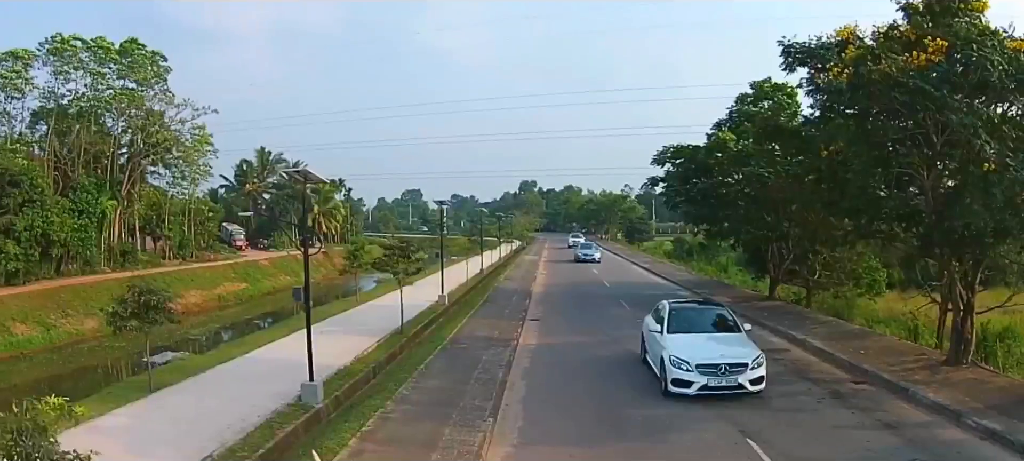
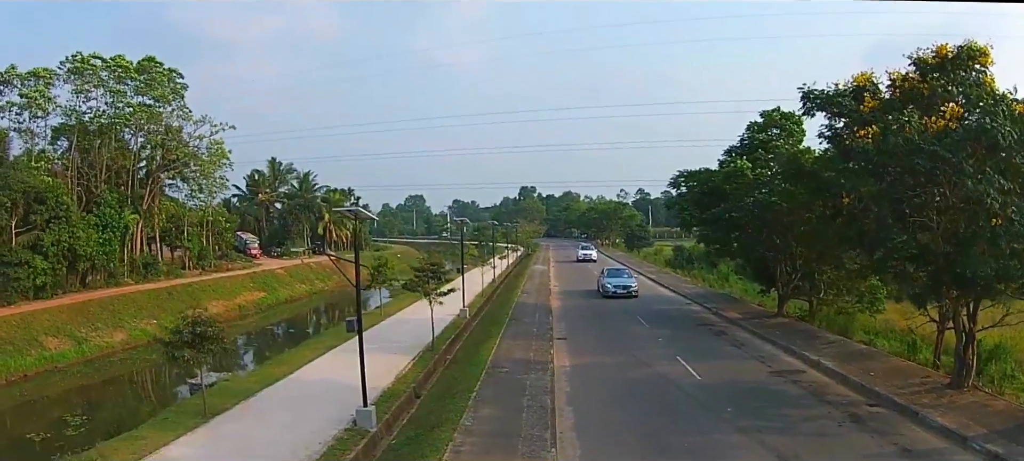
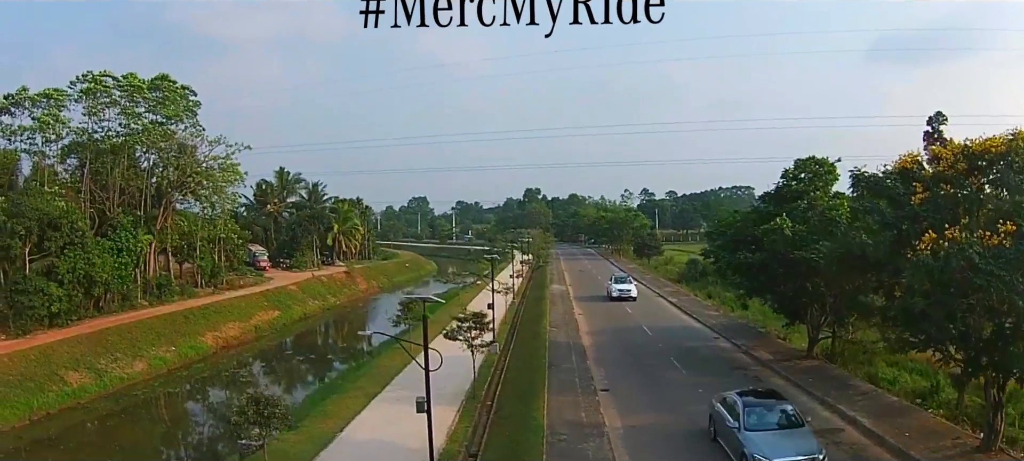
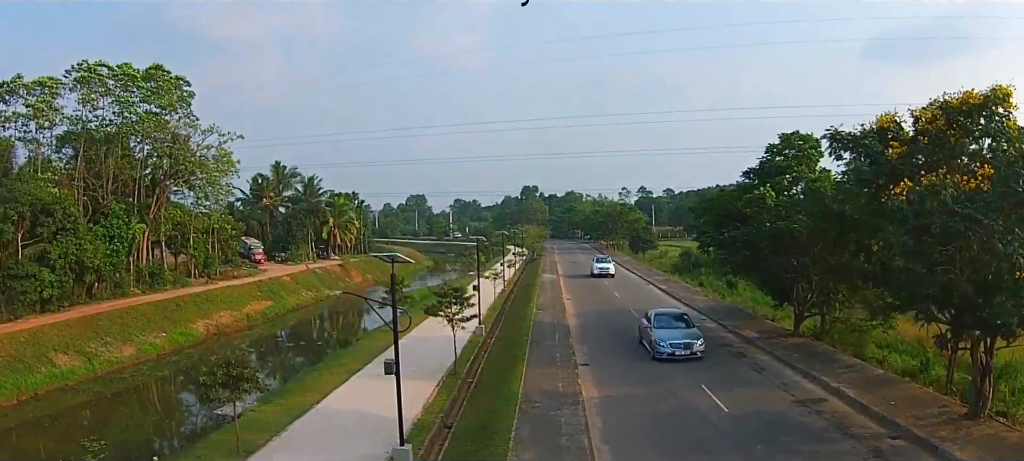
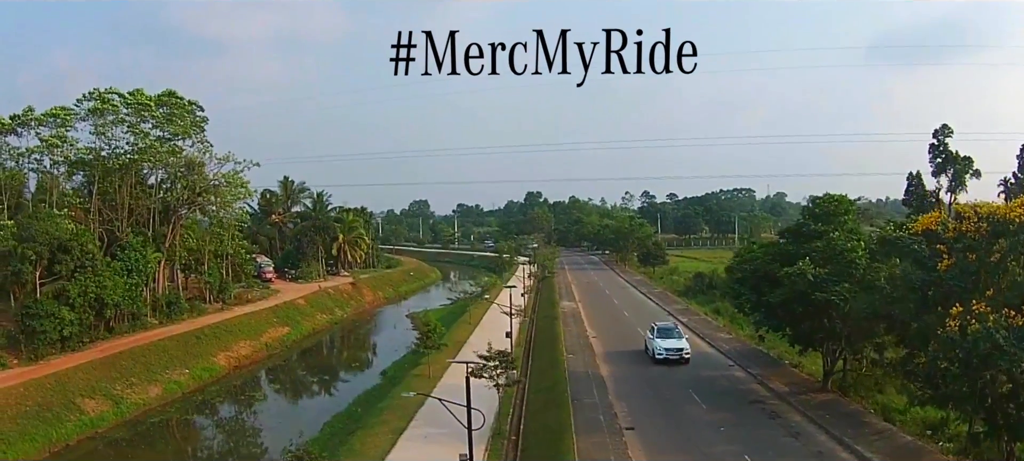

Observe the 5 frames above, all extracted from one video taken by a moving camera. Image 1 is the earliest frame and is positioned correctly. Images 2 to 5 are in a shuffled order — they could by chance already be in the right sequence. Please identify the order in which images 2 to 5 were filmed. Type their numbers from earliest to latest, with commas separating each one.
2, 4, 3, 5
